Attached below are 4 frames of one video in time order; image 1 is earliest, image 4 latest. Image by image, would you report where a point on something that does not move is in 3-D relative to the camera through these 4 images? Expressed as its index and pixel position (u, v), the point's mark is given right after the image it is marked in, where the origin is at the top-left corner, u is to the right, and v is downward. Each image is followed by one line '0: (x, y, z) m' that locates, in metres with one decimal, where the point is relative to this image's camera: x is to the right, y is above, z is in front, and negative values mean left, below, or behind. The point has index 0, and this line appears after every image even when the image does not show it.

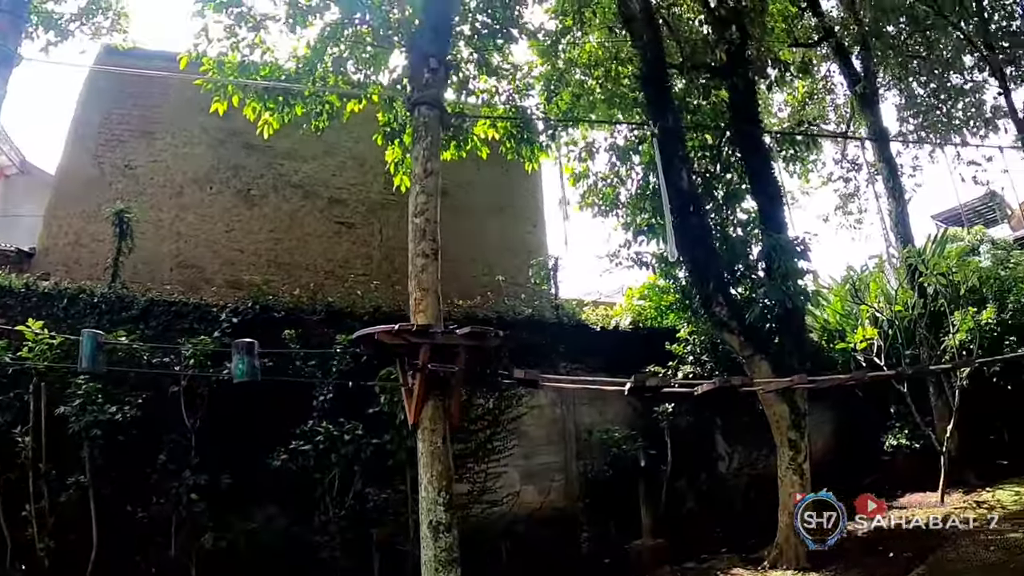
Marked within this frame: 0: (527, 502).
0: (+0.2, -1.5, +8.7) m
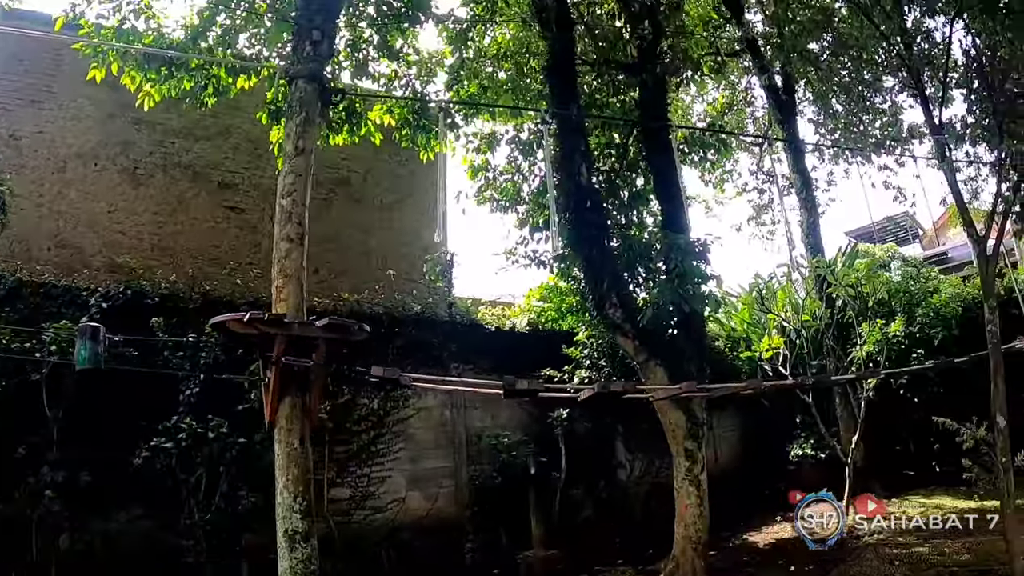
0: (-0.6, -1.4, +8.2) m
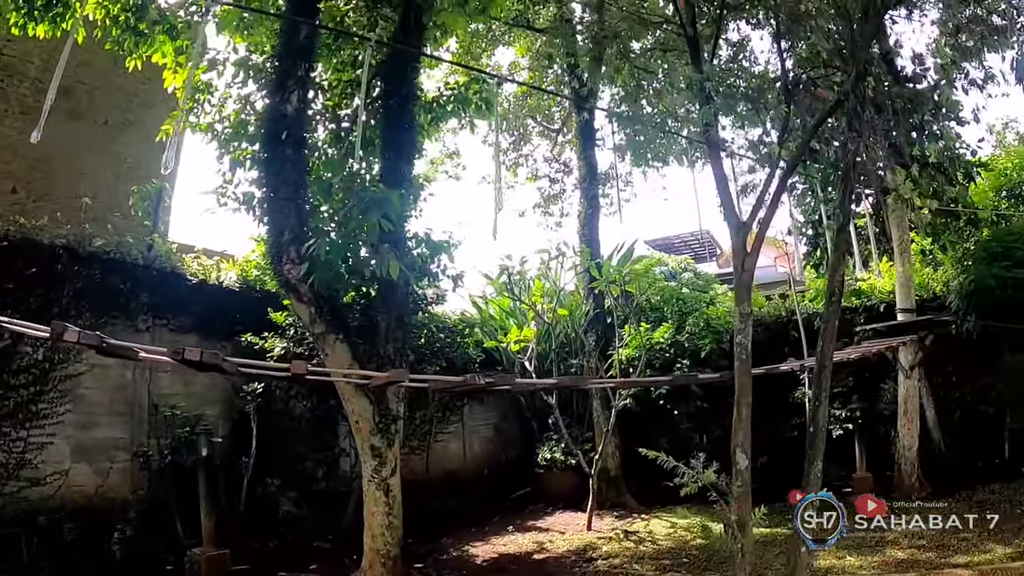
0: (-2.4, -1.1, +6.8) m
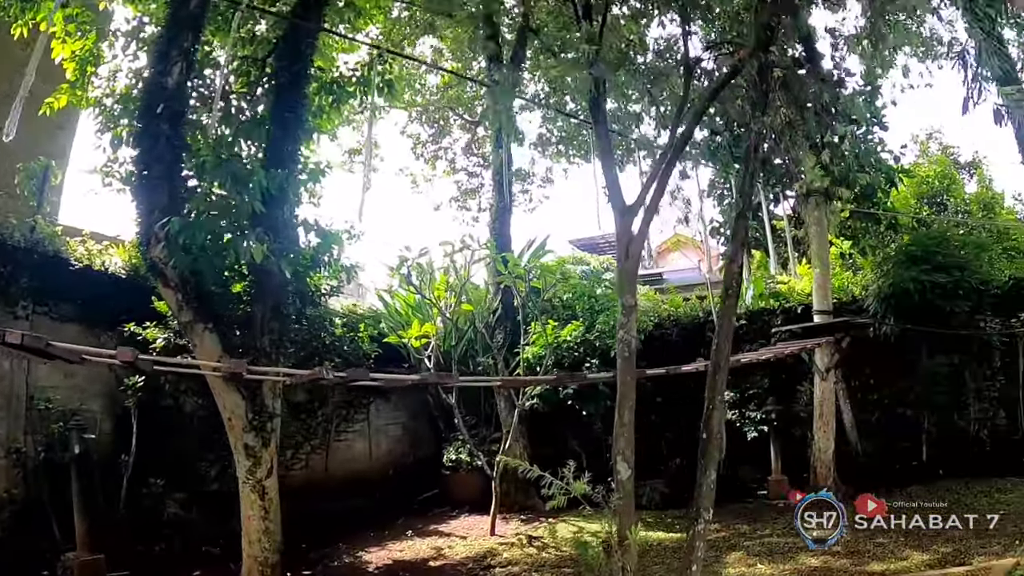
0: (-2.9, -1.0, +6.3) m
